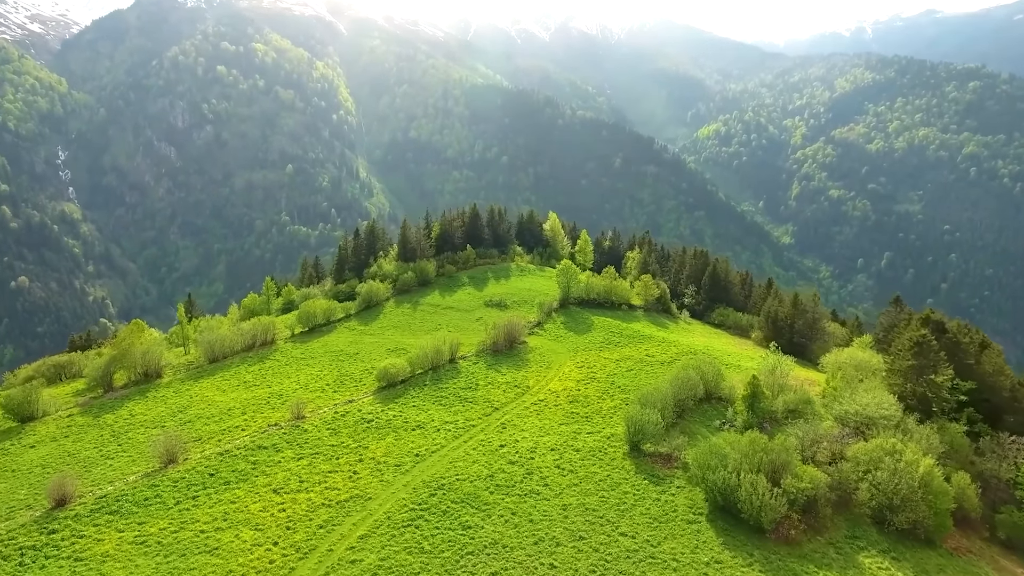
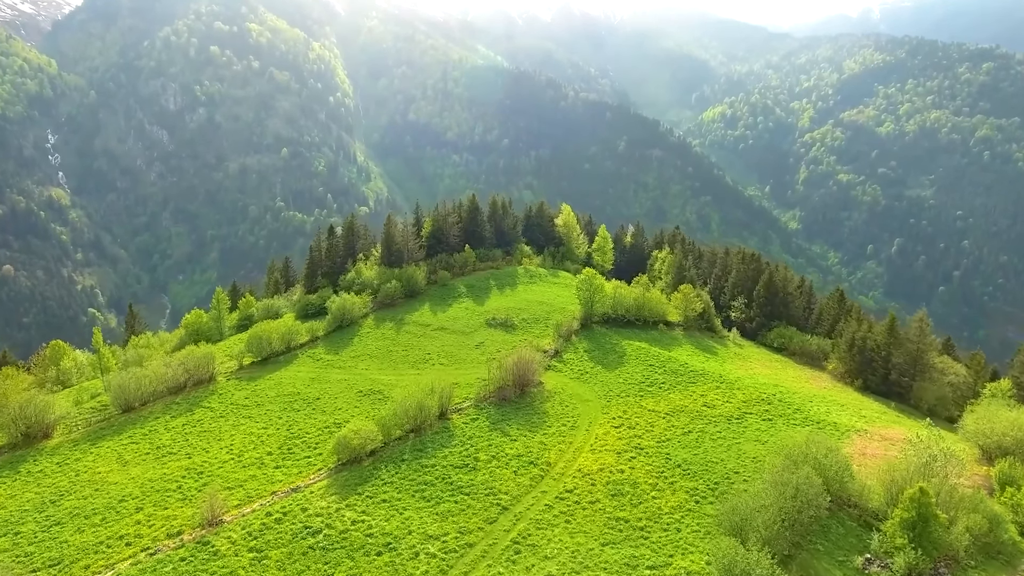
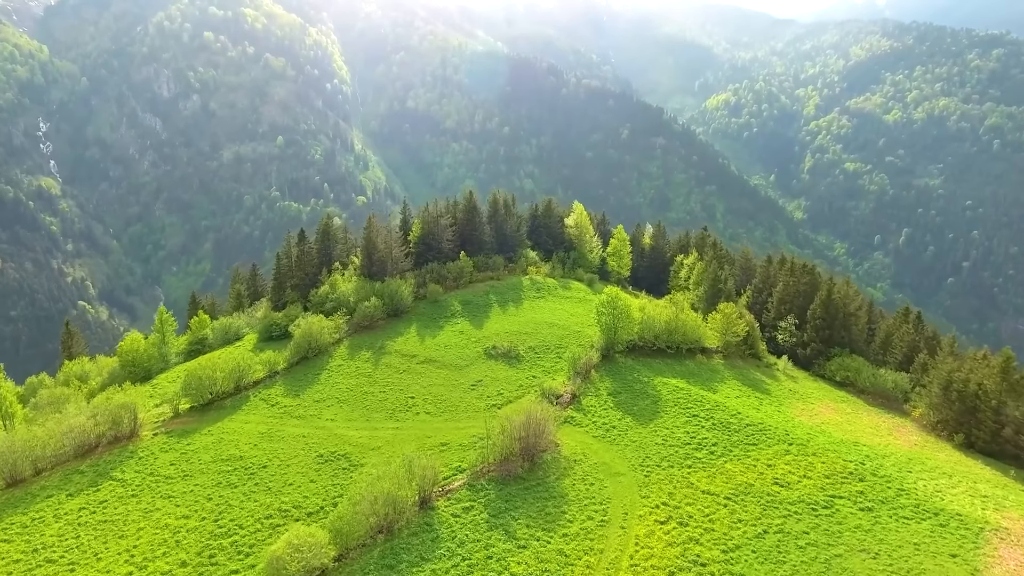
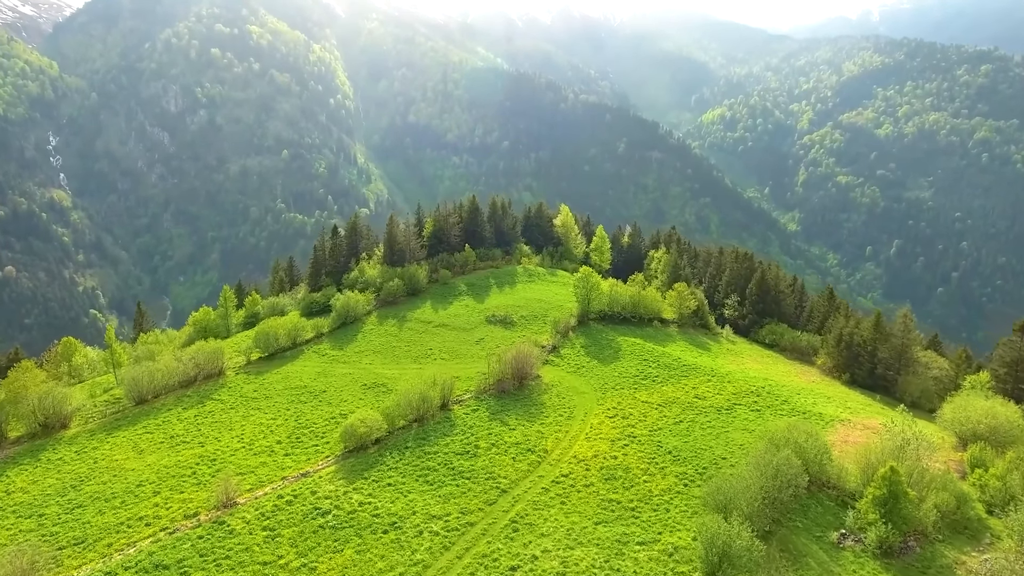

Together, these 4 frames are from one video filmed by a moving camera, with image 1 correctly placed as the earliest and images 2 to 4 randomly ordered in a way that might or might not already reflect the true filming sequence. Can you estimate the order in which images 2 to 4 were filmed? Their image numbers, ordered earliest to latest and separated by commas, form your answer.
4, 2, 3
